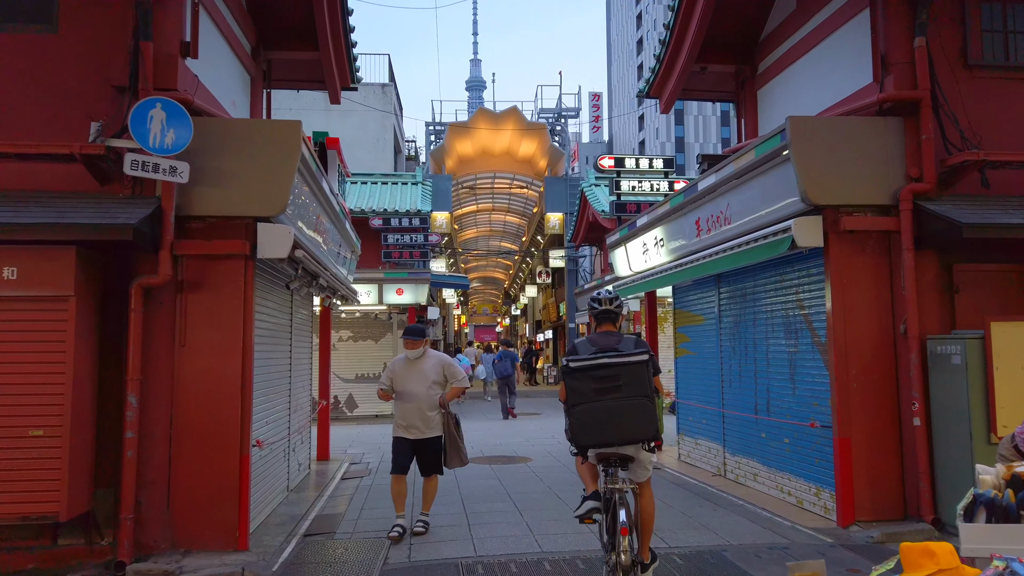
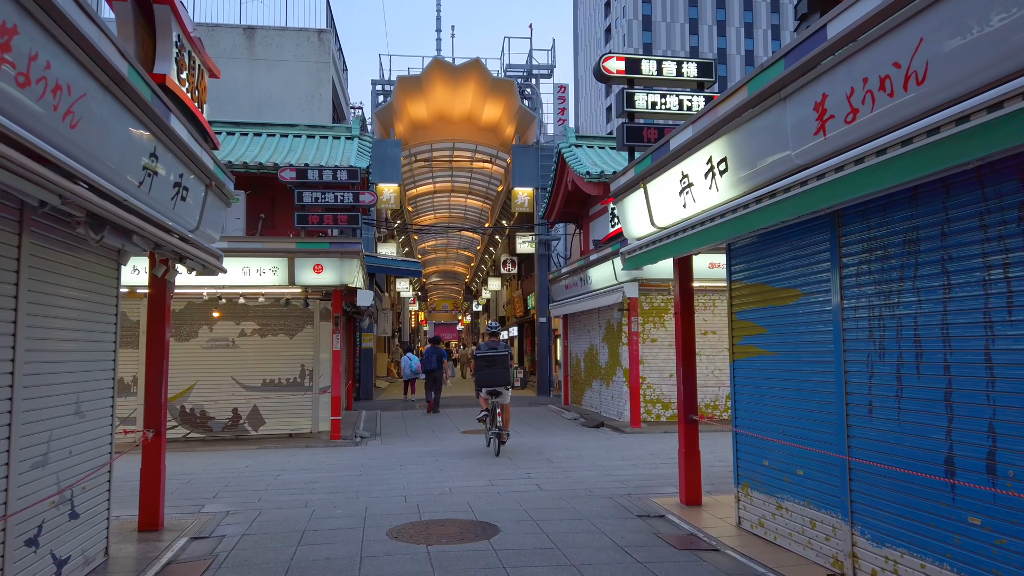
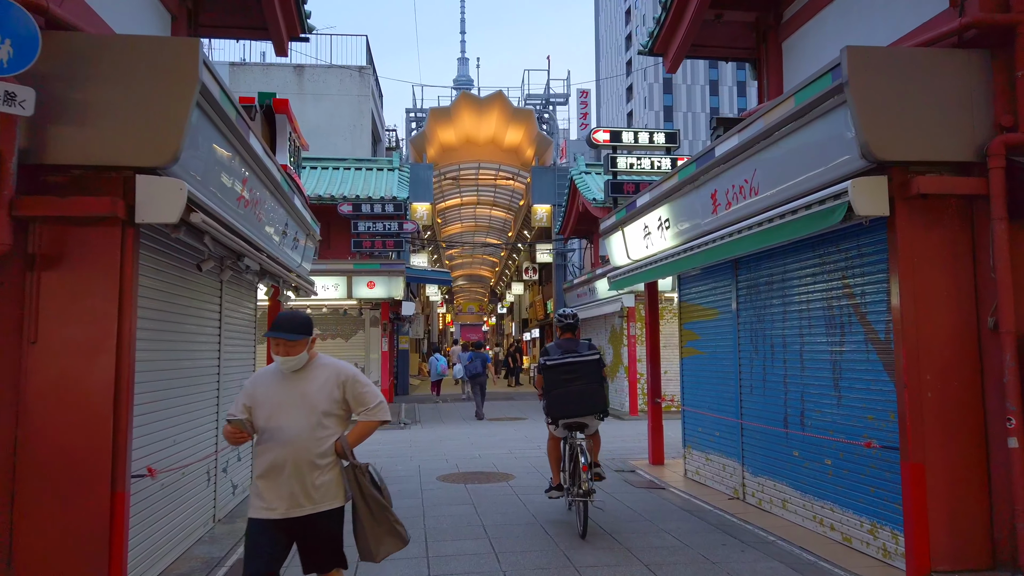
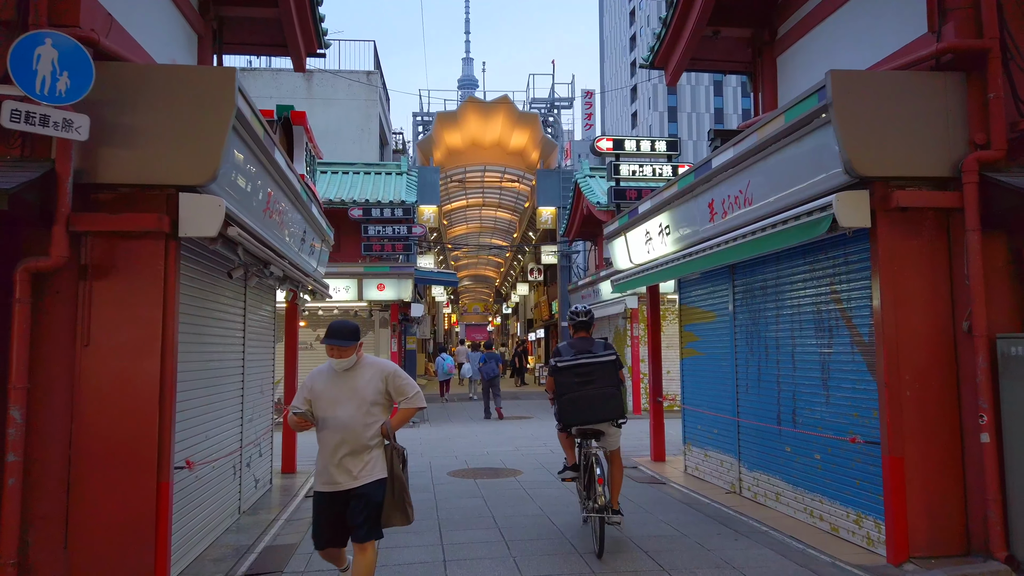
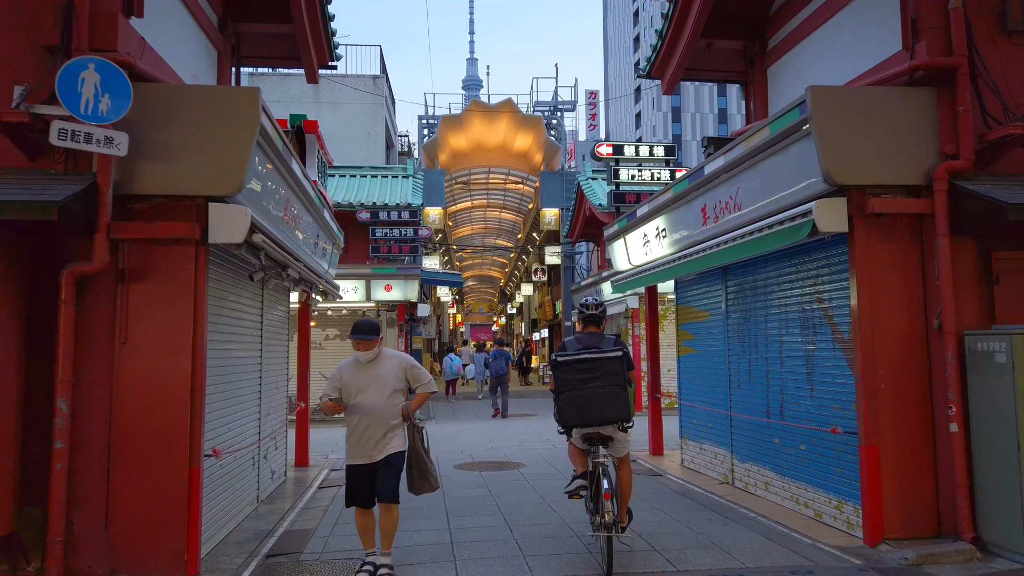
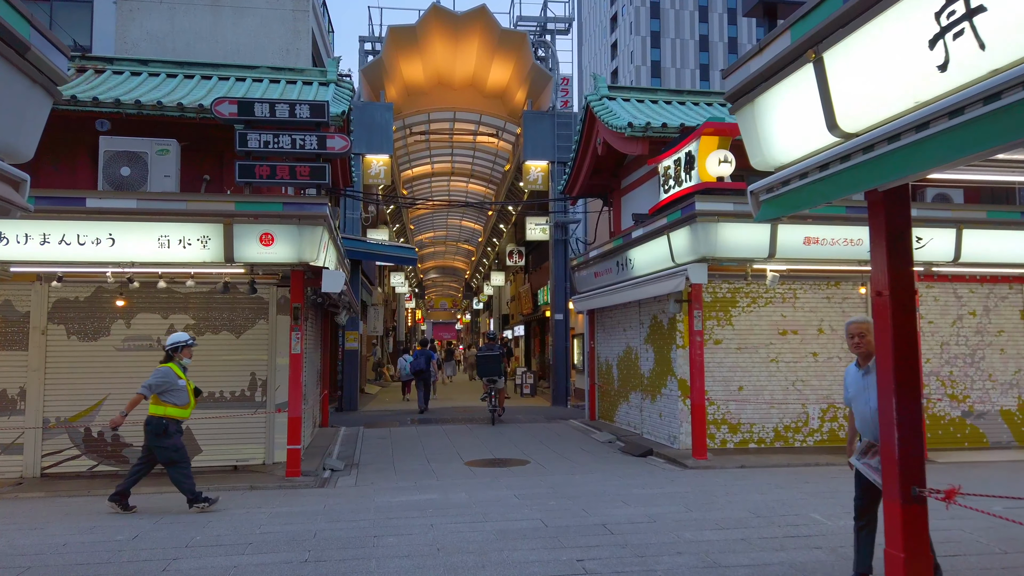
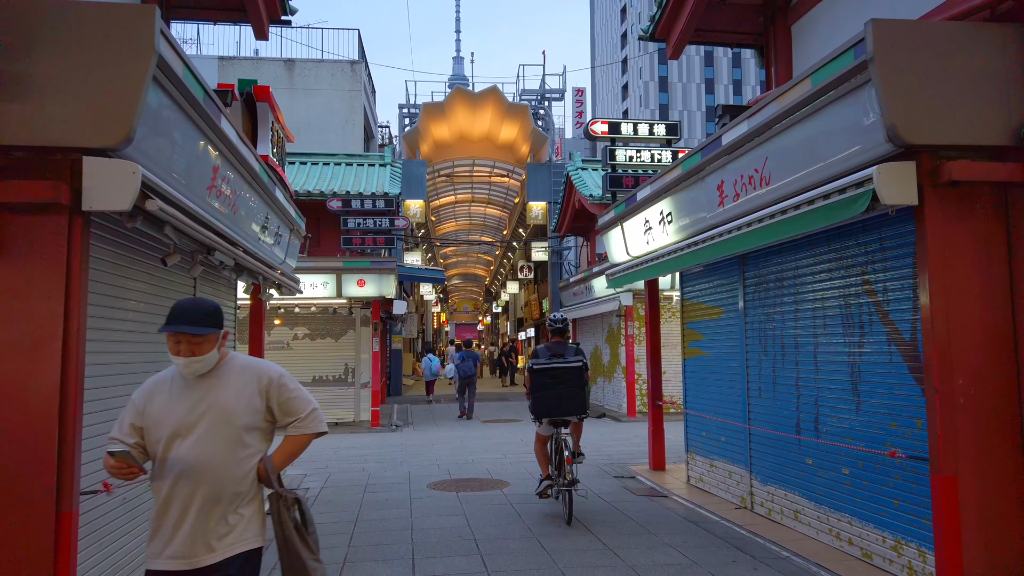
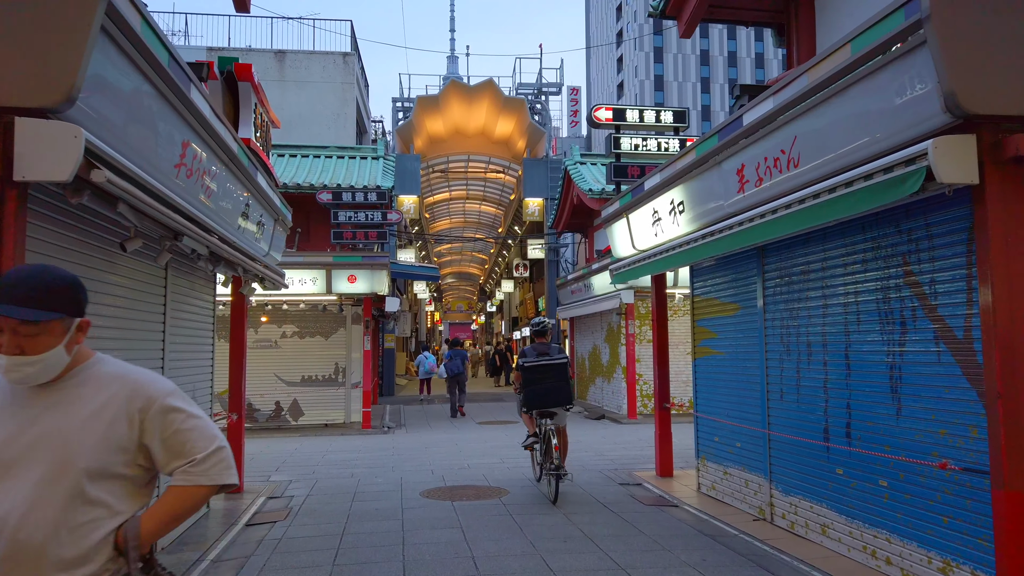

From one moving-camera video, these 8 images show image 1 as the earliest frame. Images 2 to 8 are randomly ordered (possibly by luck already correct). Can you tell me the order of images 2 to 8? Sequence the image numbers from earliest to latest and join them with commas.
5, 4, 3, 7, 8, 2, 6
